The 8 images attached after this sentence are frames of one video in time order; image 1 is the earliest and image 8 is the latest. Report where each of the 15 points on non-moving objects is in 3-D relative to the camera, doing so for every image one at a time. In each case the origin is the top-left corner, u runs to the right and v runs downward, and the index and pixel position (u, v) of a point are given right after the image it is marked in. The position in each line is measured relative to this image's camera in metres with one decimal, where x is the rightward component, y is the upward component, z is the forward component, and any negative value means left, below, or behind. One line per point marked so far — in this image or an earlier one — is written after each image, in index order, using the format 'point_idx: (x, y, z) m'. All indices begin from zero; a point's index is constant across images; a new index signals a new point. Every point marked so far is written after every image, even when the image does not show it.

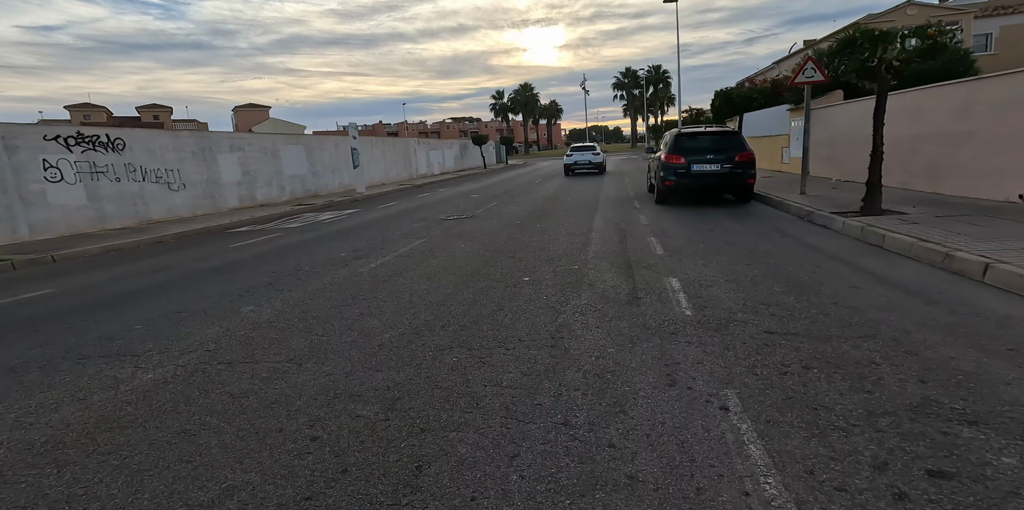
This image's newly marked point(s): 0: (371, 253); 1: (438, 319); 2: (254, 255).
0: (-2.4, +0.1, +9.7) m
1: (-0.8, -0.7, +5.8) m
2: (-5.0, 0.0, +10.6) m
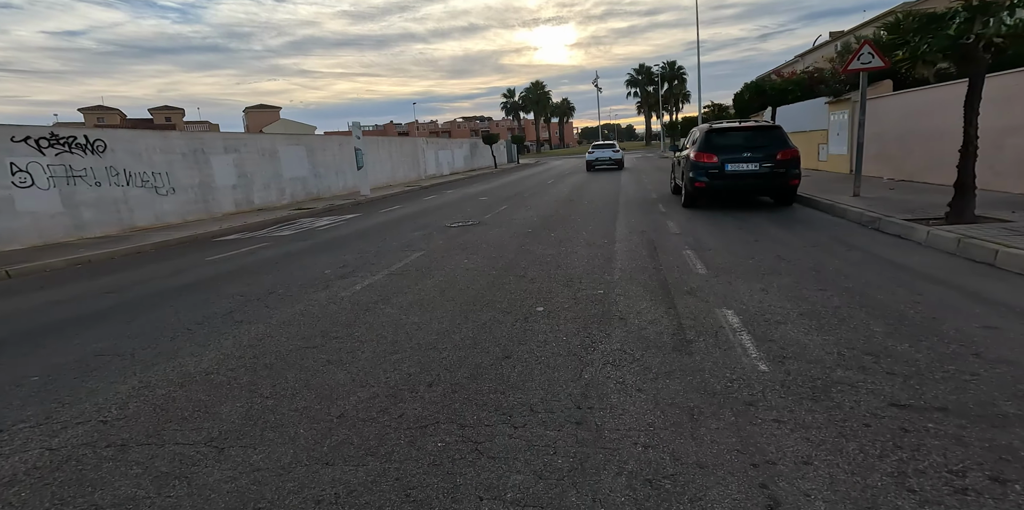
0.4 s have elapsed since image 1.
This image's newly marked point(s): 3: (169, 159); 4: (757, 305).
0: (-2.2, -0.2, +8.4) m
1: (-0.7, -0.9, +4.4) m
2: (-4.8, -0.2, +9.3) m
3: (-9.3, +2.6, +14.9) m
4: (+2.4, -0.5, +5.4) m
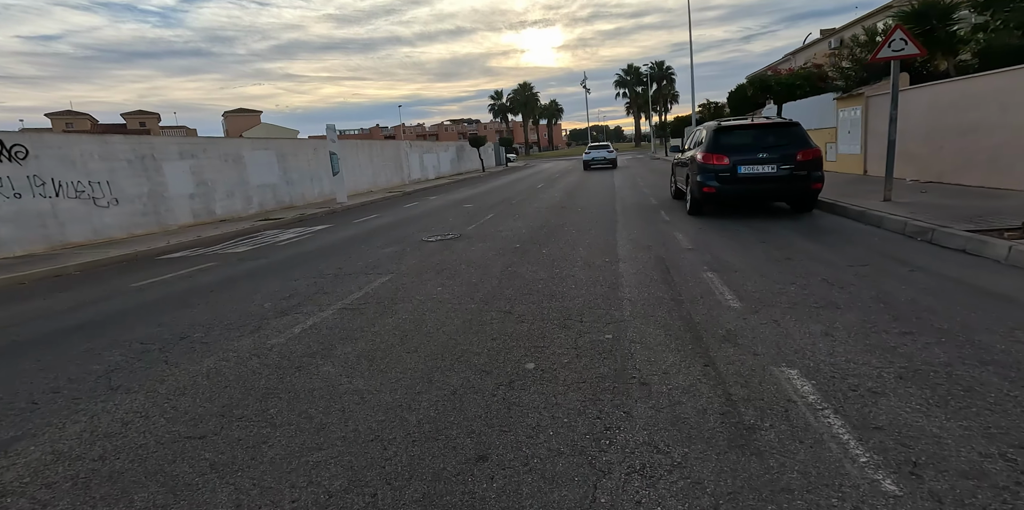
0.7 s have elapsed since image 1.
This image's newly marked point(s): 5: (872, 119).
0: (-2.4, -0.5, +6.8) m
1: (-0.8, -1.2, +2.8) m
2: (-5.0, -0.6, +7.7) m
3: (-9.6, +2.2, +13.2) m
4: (+2.3, -0.8, +3.9) m
5: (+10.1, +3.8, +15.5) m
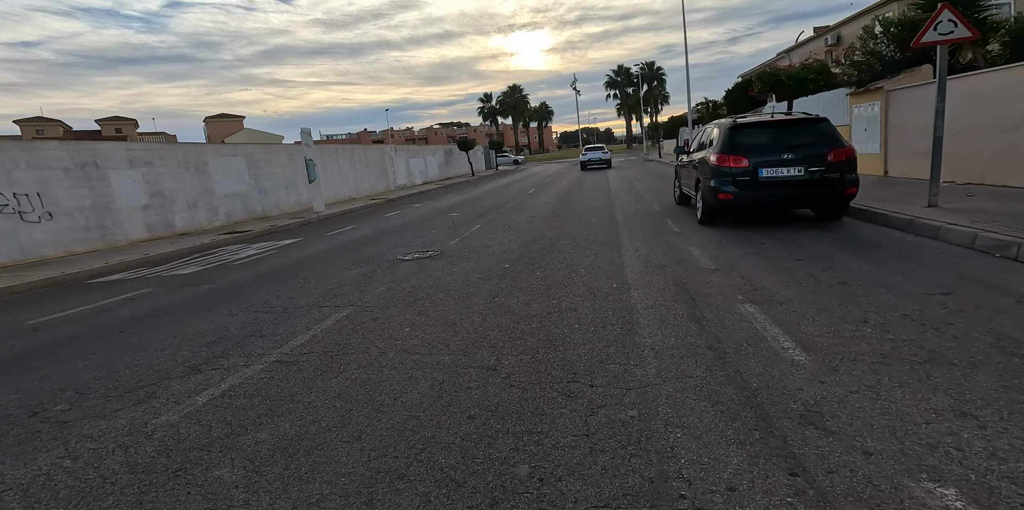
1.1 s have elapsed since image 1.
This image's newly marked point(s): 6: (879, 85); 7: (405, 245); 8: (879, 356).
0: (-2.6, -0.9, +5.3) m
1: (-0.9, -1.5, +1.4) m
2: (-5.1, -1.0, +6.1) m
3: (-9.9, +1.7, +11.6) m
4: (+2.2, -1.0, +2.5) m
5: (+9.8, +3.6, +14.2) m
6: (+10.1, +4.7, +15.2) m
7: (-2.2, +0.2, +11.4) m
8: (+2.6, -0.7, +3.9) m
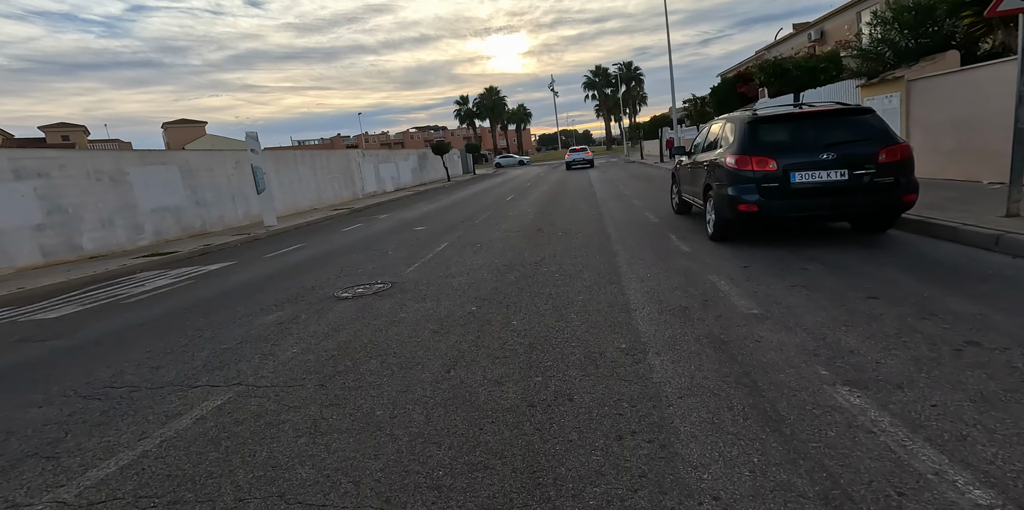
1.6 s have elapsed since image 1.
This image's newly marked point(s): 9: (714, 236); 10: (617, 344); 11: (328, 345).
0: (-2.8, -1.3, +3.1) m
1: (-1.0, -1.9, -0.8) m
2: (-5.4, -1.5, +3.9) m
3: (-10.4, +1.0, +9.2) m
4: (+2.0, -1.4, +0.5) m
5: (+9.2, +3.3, +12.4) m
6: (+9.4, +4.4, +13.5) m
7: (-2.7, -0.3, +9.2) m
8: (+2.4, -1.1, +1.9) m
9: (+3.3, +0.3, +9.0) m
10: (+0.9, -0.7, +4.8) m
11: (-1.8, -0.9, +5.4) m
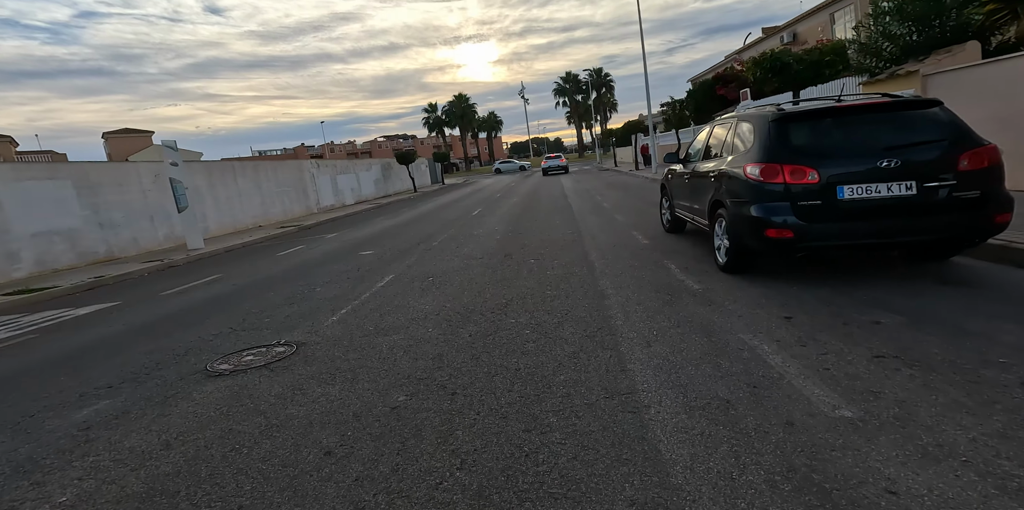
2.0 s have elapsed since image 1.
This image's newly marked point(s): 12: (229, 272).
0: (-3.0, -1.8, +0.8) m
1: (-1.0, -2.3, -2.9) m
2: (-5.6, -2.0, +1.5) m
3: (-10.9, +0.4, +6.6) m
4: (+1.9, -1.7, -1.6) m
5: (+8.4, +2.9, +10.8) m
6: (+8.5, +4.0, +11.9) m
7: (-3.2, -0.8, +7.0) m
8: (+2.2, -1.4, -0.1) m
9: (+2.7, -0.1, +7.0) m
10: (+0.6, -1.2, +2.7) m
11: (-2.2, -1.4, +3.2) m
12: (-6.2, -0.4, +12.1) m
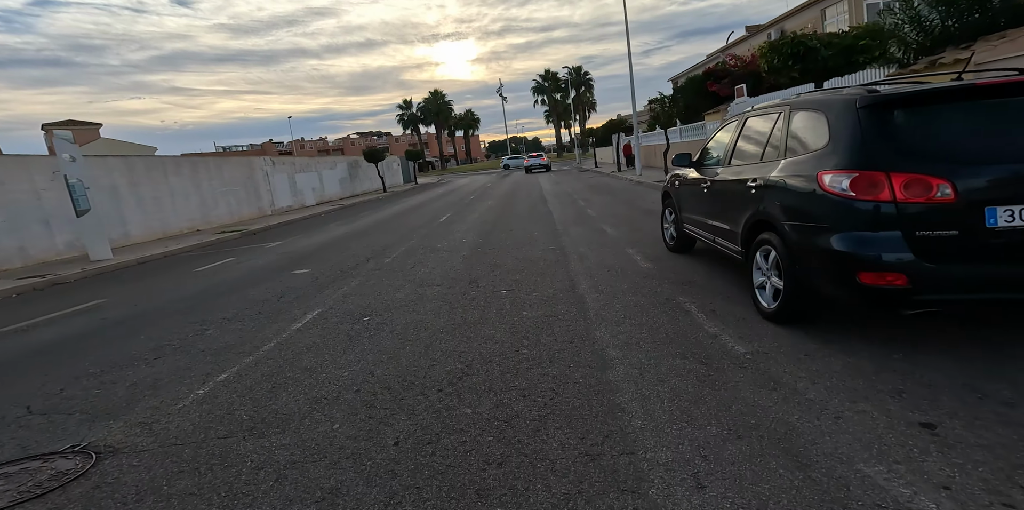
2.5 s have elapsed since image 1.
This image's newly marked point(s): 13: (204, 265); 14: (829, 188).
0: (-3.1, -2.2, -1.4) m
1: (-0.9, -2.7, -5.1) m
2: (-5.8, -2.4, -0.9) m
3: (-11.2, 0.0, +4.0) m
4: (+1.9, -2.1, -3.6) m
5: (+7.9, +2.5, +9.0) m
6: (+8.0, +3.6, +10.1) m
7: (-3.6, -1.2, +4.7) m
8: (+2.1, -1.8, -2.2) m
9: (+2.4, -0.5, +5.0) m
10: (+0.4, -1.5, +0.6) m
11: (-2.4, -1.7, +1.0) m
12: (-6.8, -0.7, +9.7) m
13: (-6.7, -0.3, +12.1) m
14: (+2.4, +0.5, +4.2) m
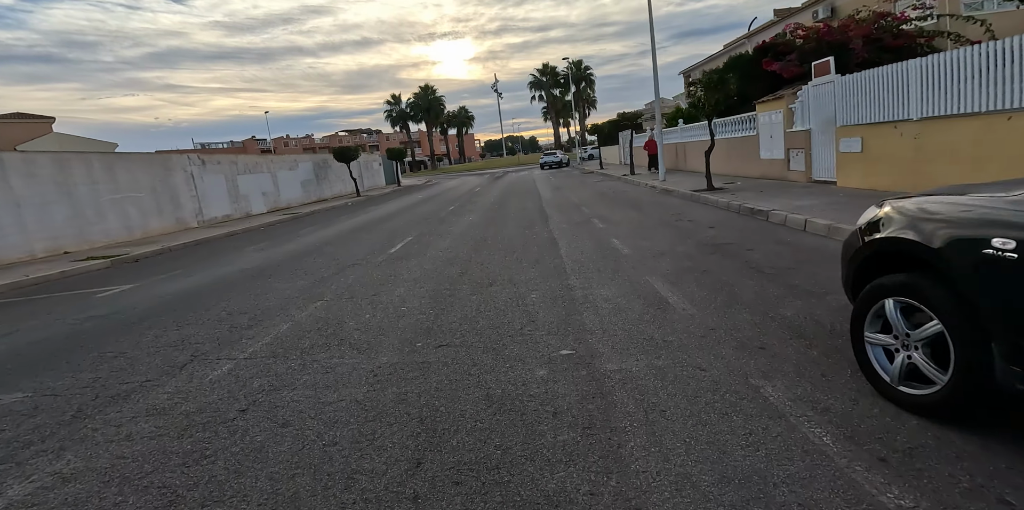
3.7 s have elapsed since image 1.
0: (-3.3, -3.0, -6.7) m
1: (-1.1, -3.6, -10.4) m
2: (-6.0, -3.2, -6.2) m
3: (-11.4, -0.8, -1.4) m
4: (+1.8, -3.0, -8.9) m
5: (+7.7, +1.6, +3.8) m
6: (+7.7, +2.6, +4.9) m
7: (-3.8, -2.0, -0.6) m
8: (+2.0, -2.7, -7.4) m
9: (+2.2, -1.4, -0.3) m
10: (+0.2, -2.4, -4.7) m
11: (-2.5, -2.6, -4.3) m
12: (-7.0, -1.6, +4.3) m
13: (-6.9, -1.1, +6.7) m
14: (+2.2, -0.4, -1.0) m
